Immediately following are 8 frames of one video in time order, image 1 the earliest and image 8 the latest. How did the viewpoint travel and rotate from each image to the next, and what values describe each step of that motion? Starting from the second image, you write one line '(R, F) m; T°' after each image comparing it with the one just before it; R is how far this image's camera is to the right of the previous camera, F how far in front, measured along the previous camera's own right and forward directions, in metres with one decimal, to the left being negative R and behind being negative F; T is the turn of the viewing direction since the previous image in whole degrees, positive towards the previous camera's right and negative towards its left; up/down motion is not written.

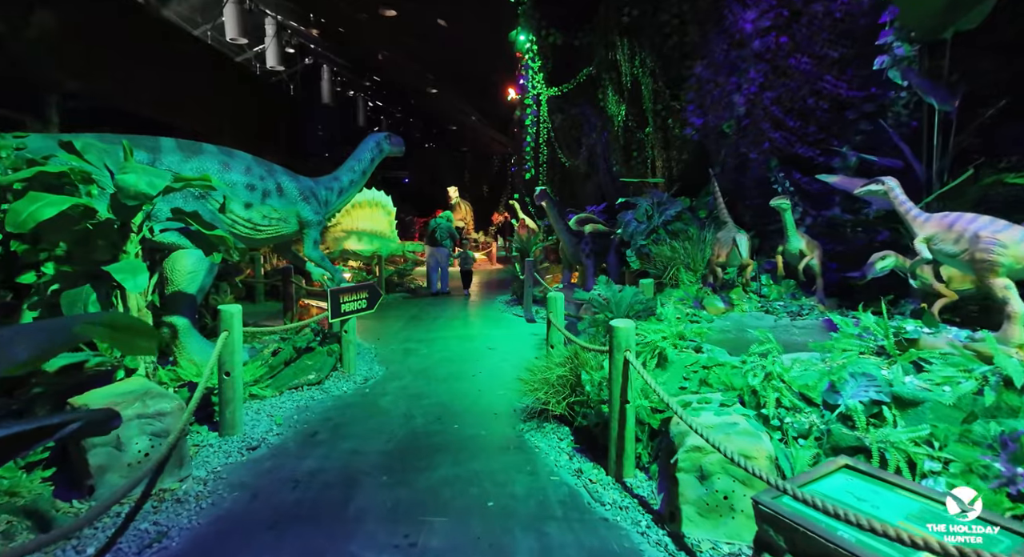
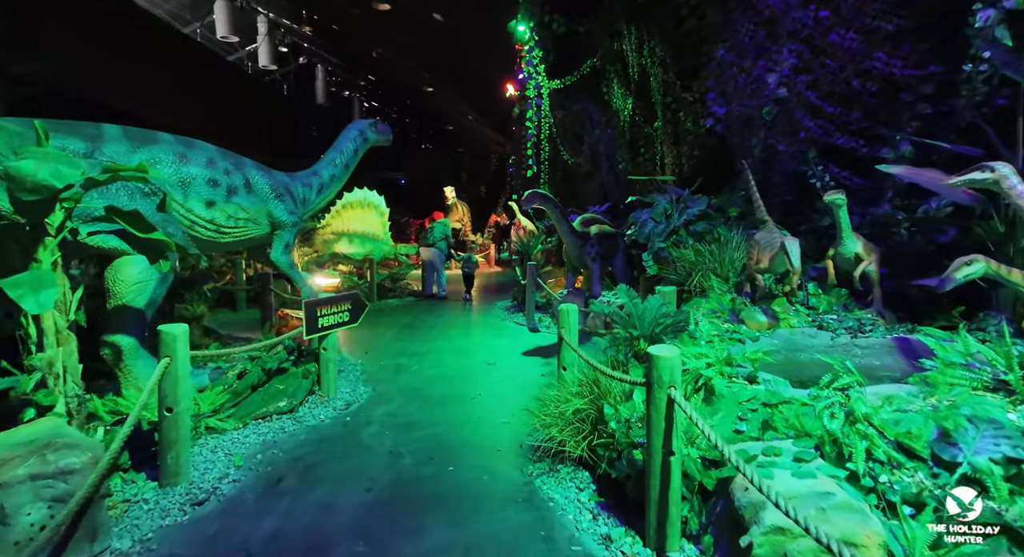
(-0.1, +0.6) m; 0°
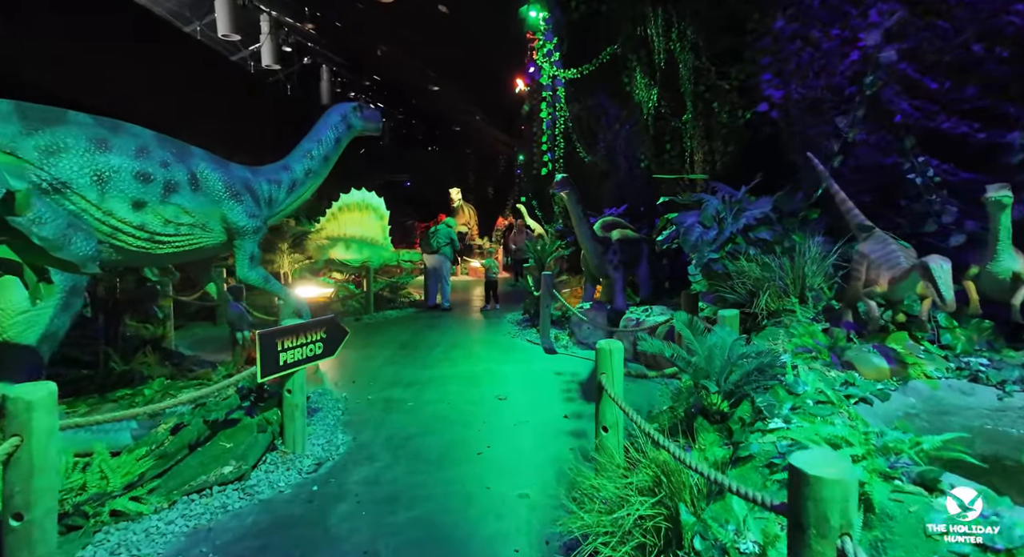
(-0.1, +0.9) m; -1°
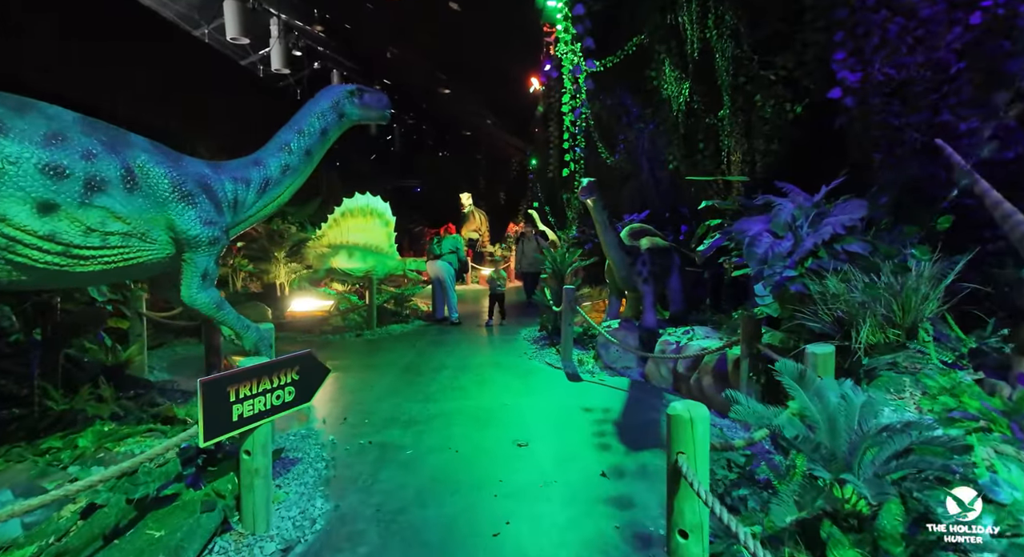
(-0.1, +0.8) m; -1°
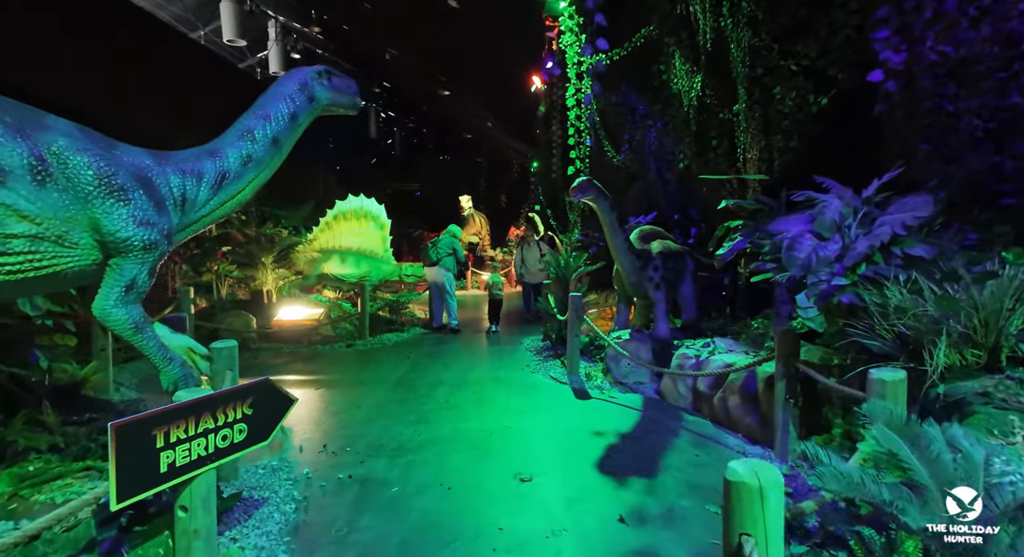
(0.0, +0.5) m; 0°
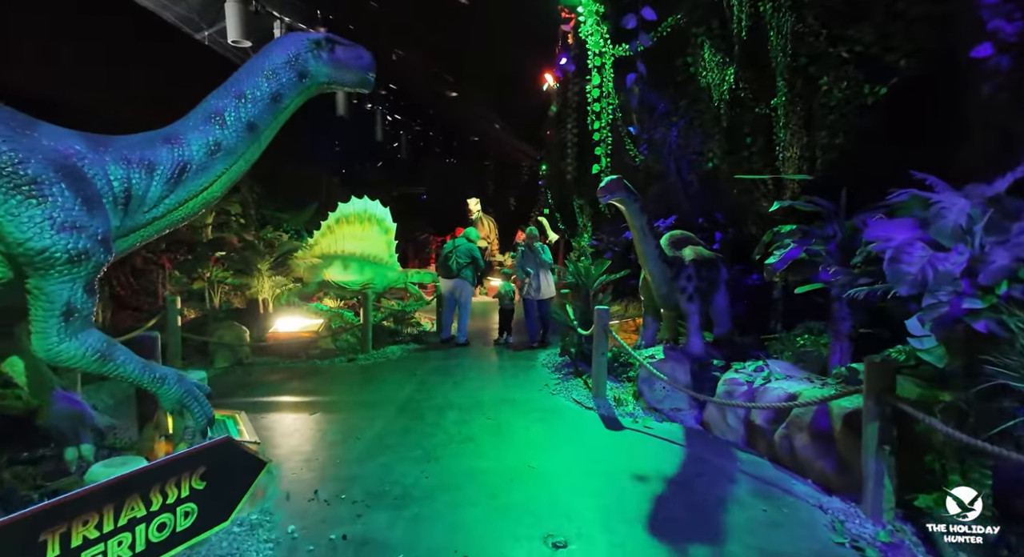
(-0.1, +0.6) m; -1°
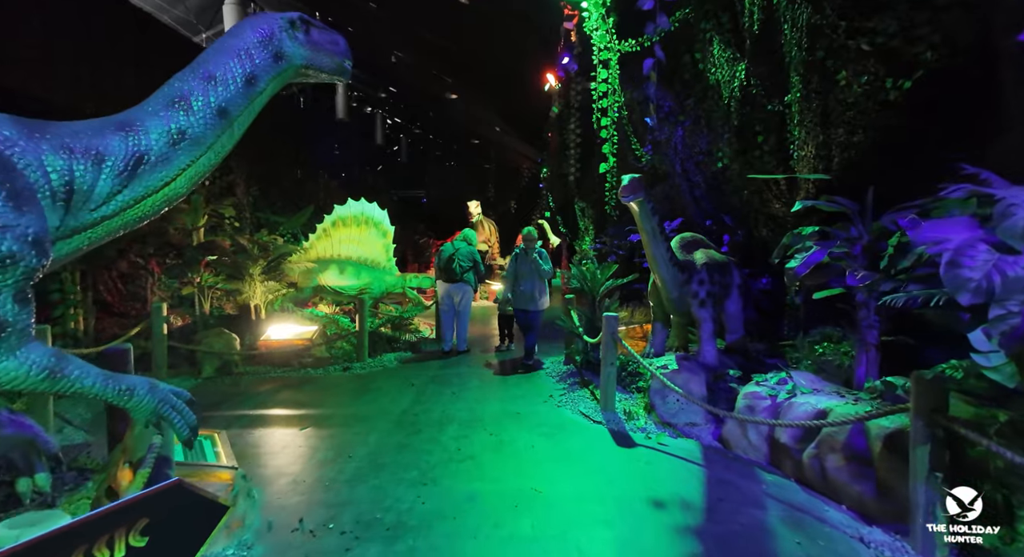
(0.0, +0.3) m; 0°
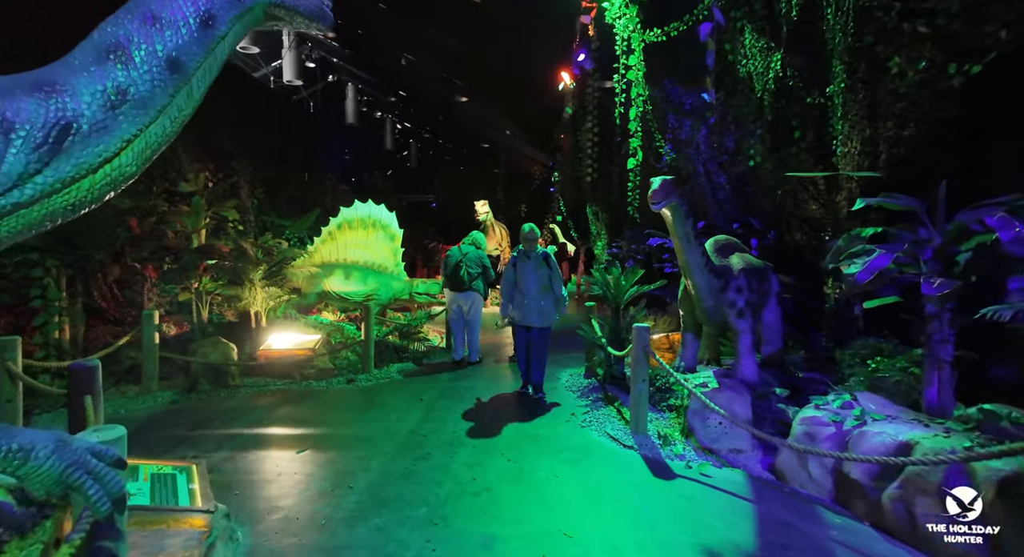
(-0.1, +0.4) m; -1°
